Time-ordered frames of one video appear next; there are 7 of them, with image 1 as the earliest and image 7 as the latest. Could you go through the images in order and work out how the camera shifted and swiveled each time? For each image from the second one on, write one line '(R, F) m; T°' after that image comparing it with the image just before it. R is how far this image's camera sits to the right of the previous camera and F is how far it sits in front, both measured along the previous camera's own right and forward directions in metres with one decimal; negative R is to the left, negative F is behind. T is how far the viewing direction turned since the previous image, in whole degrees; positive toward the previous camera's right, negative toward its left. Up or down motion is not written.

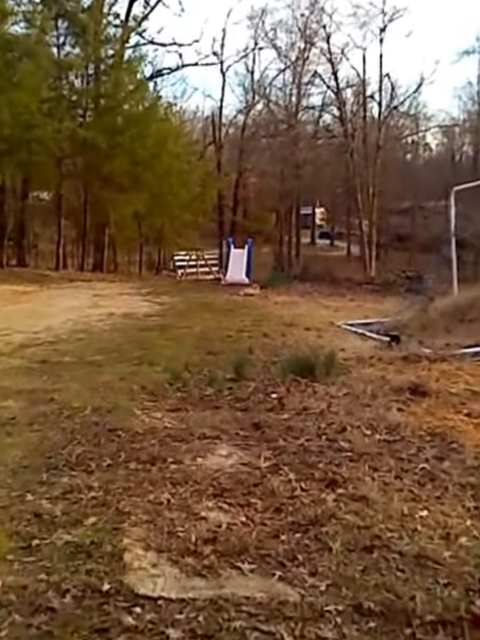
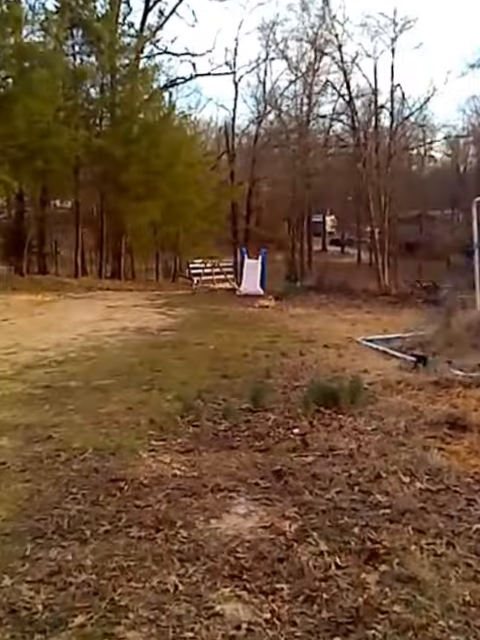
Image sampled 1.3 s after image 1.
(0.0, +0.7) m; -1°
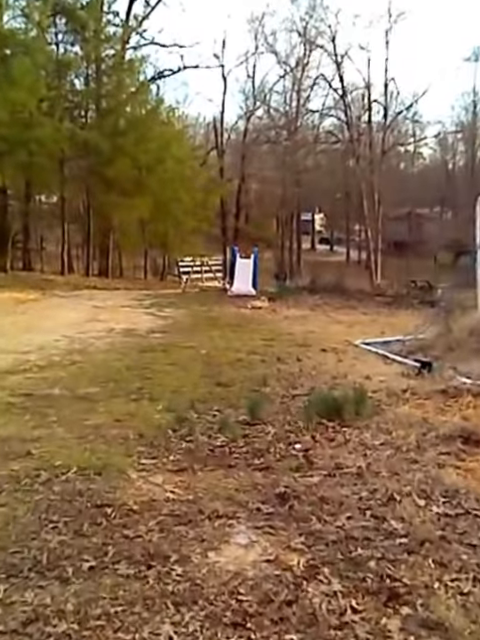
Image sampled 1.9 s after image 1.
(-0.1, +0.4) m; +1°
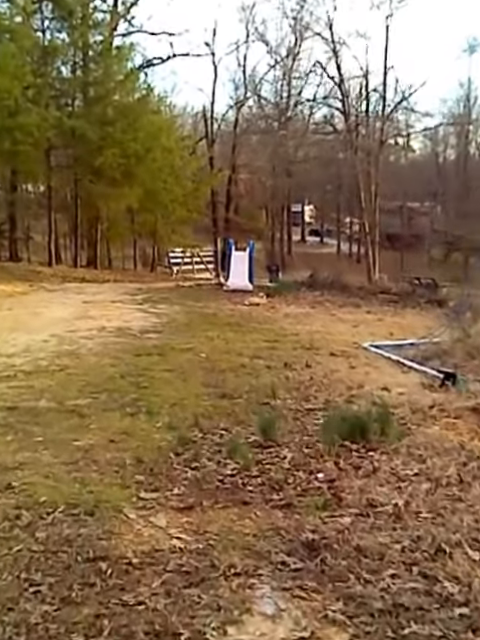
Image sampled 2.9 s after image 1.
(-0.1, +0.7) m; +1°
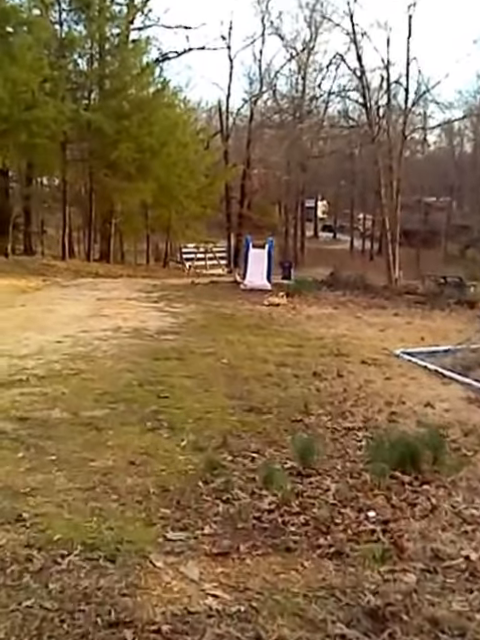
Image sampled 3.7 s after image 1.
(-0.2, +0.6) m; -1°
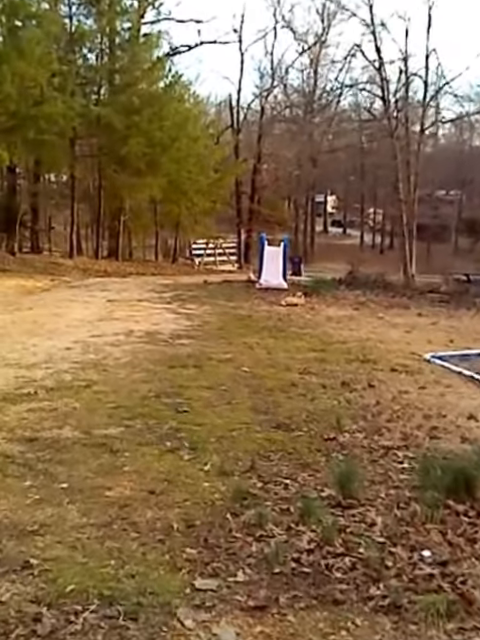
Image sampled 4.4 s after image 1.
(-0.1, +0.5) m; -1°
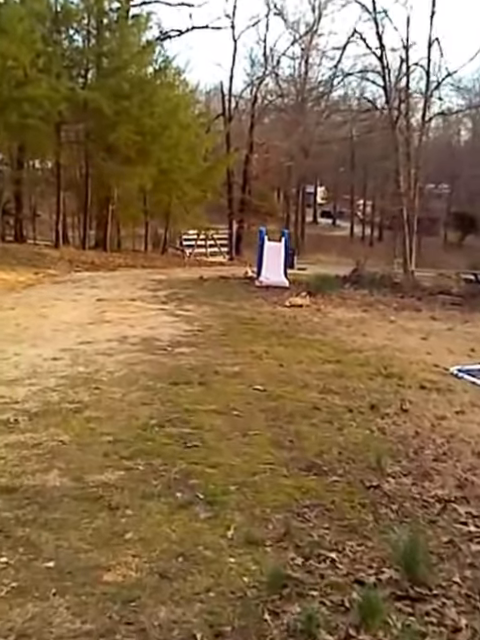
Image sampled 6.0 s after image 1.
(-0.2, +0.9) m; +1°
